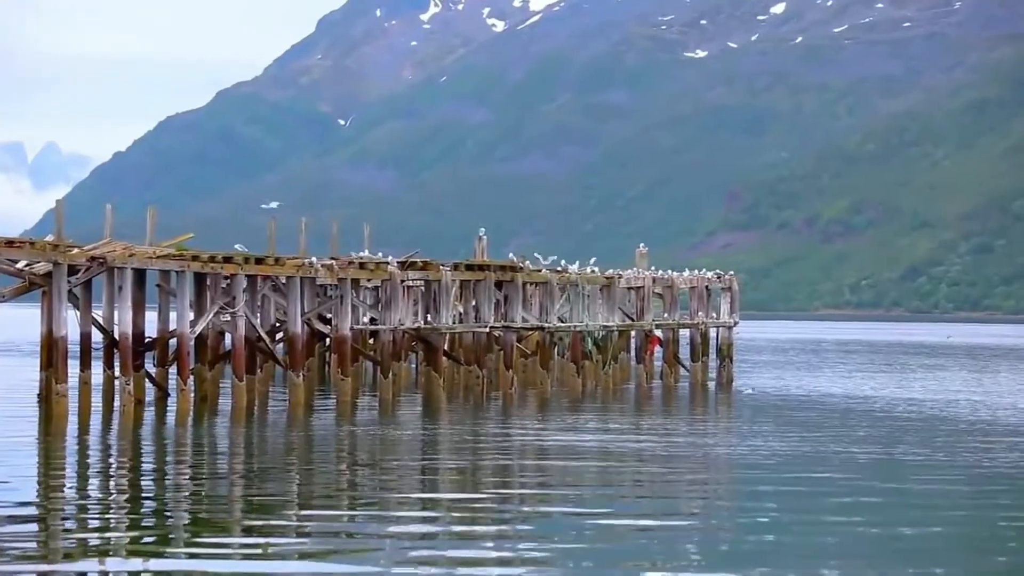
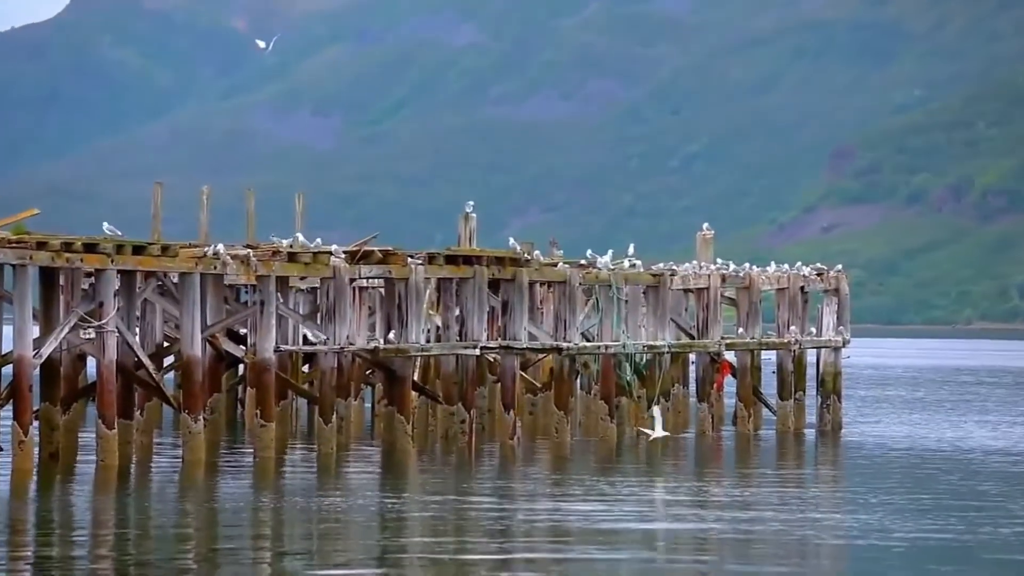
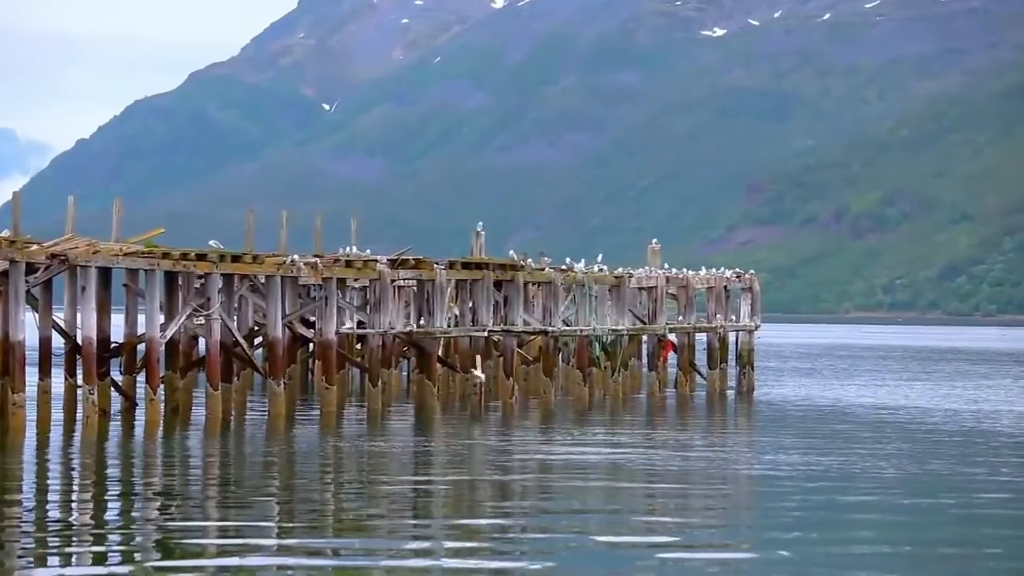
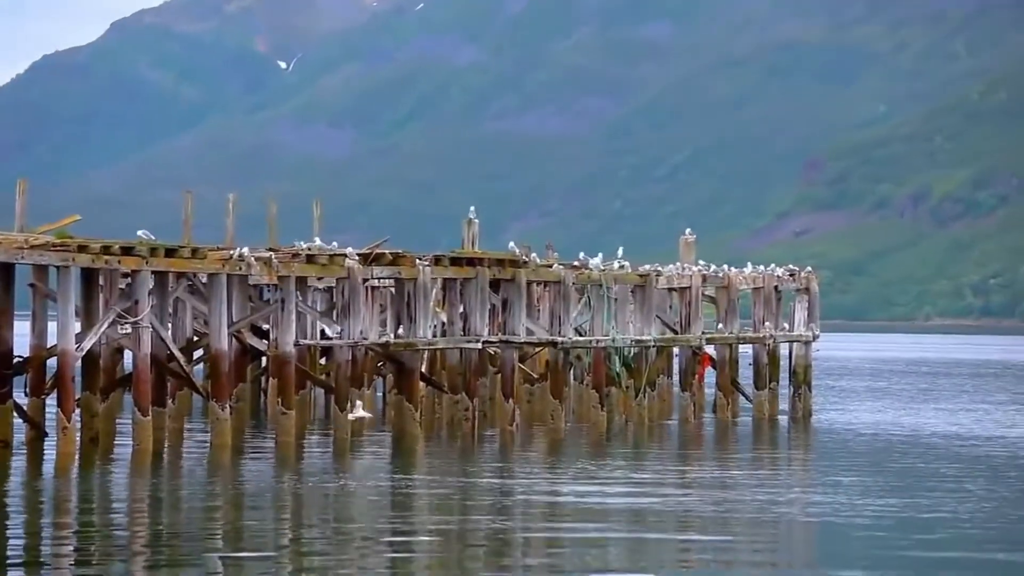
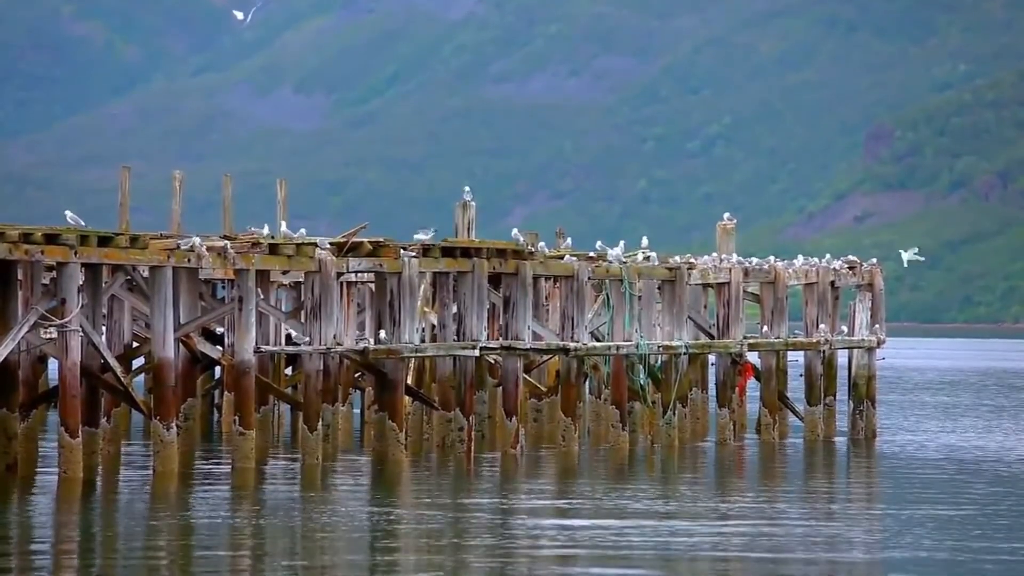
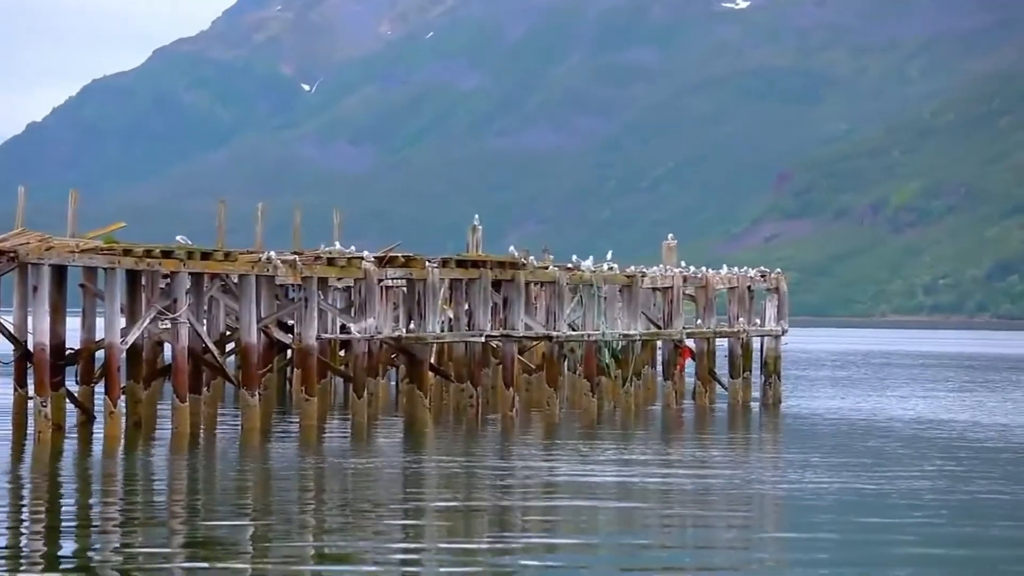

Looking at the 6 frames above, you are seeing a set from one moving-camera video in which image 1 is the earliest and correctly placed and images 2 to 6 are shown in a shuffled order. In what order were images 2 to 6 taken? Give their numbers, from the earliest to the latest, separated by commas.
3, 6, 4, 2, 5
